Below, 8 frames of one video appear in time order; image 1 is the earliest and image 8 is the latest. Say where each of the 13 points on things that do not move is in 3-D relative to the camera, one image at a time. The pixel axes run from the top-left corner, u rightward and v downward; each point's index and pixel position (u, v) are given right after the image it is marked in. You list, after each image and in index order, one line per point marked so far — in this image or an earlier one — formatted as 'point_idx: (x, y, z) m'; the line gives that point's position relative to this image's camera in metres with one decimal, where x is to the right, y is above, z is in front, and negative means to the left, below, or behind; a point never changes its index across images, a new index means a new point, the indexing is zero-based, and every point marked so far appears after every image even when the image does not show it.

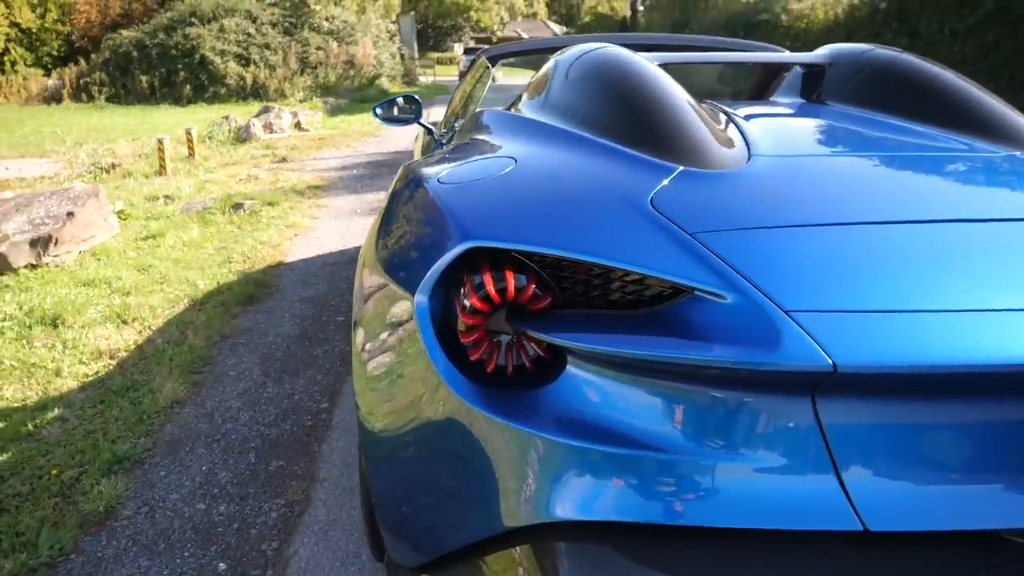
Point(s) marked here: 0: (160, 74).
0: (-7.2, +4.5, +17.4) m
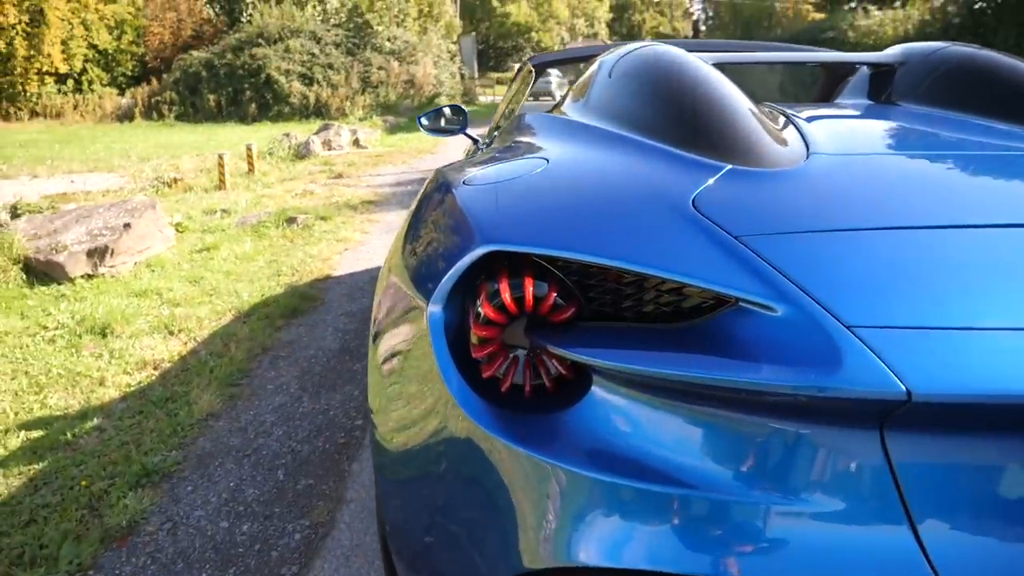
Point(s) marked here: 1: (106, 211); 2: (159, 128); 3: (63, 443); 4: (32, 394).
0: (-6.0, +4.2, +17.8) m
1: (-3.7, +0.7, +7.5) m
2: (-7.2, +3.3, +16.9) m
3: (-2.0, -0.7, +3.7) m
4: (-2.5, -0.6, +4.4) m
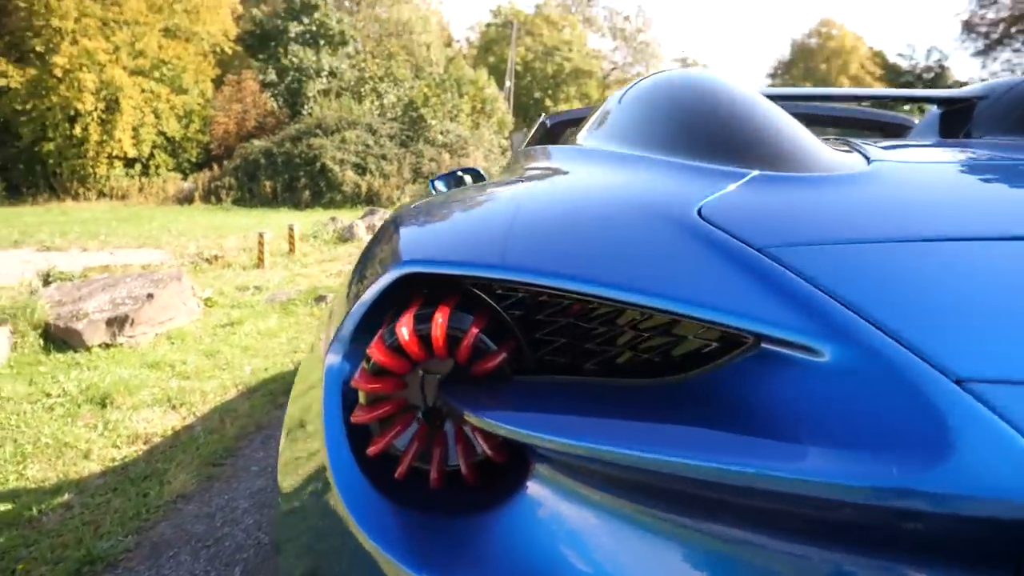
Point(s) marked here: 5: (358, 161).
0: (-5.0, +2.4, +18.1) m
1: (-3.4, +0.1, +7.4) m
2: (-6.3, +1.7, +17.2) m
3: (-2.0, -0.9, +3.3) m
4: (-2.5, -0.9, +4.1) m
5: (-3.4, +2.8, +18.2) m
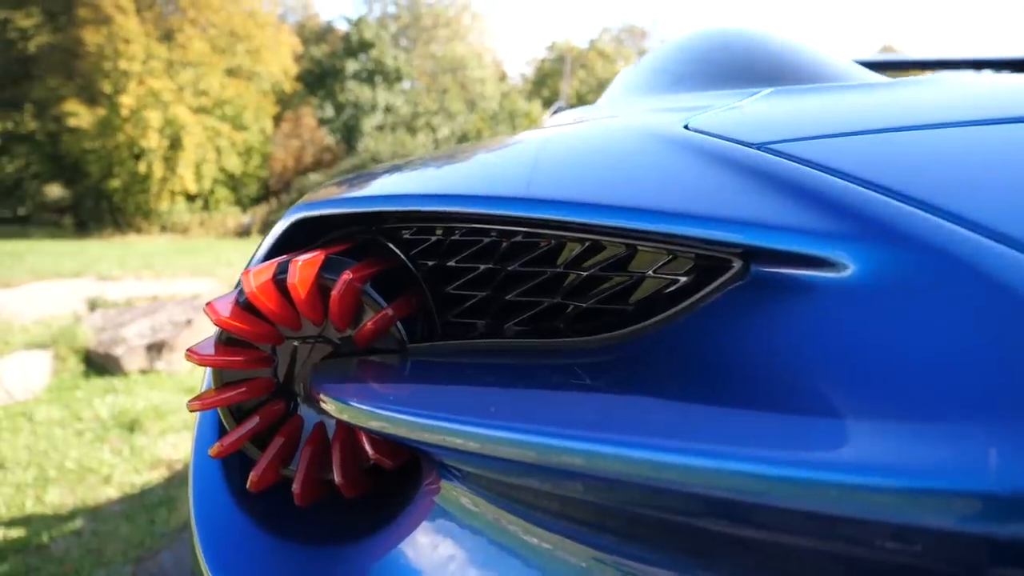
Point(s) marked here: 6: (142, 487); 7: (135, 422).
0: (-3.9, +1.8, +18.2) m
1: (-3.0, -0.2, +7.4) m
2: (-5.2, +1.1, +17.4) m
3: (-1.8, -1.0, +3.2) m
4: (-2.3, -1.0, +4.0) m
5: (-2.3, +2.2, +18.3) m
6: (-1.7, -0.9, +3.9) m
7: (-2.3, -0.8, +5.0) m
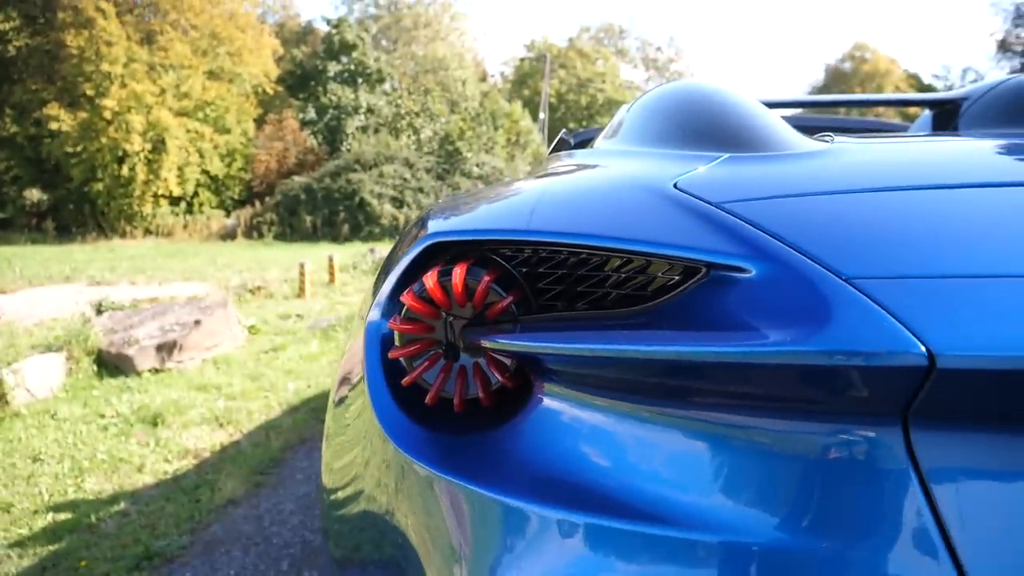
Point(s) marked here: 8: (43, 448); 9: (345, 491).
0: (-4.3, +1.8, +18.5) m
1: (-3.1, -0.2, +7.7) m
2: (-5.5, +1.0, +17.6) m
3: (-1.8, -1.0, +3.5) m
4: (-2.3, -1.0, +4.3) m
5: (-2.6, +2.2, +18.6) m
6: (-1.7, -0.9, +4.2) m
7: (-2.3, -0.8, +5.3) m
8: (-2.7, -0.9, +4.8) m
9: (-0.3, -0.3, +1.3) m
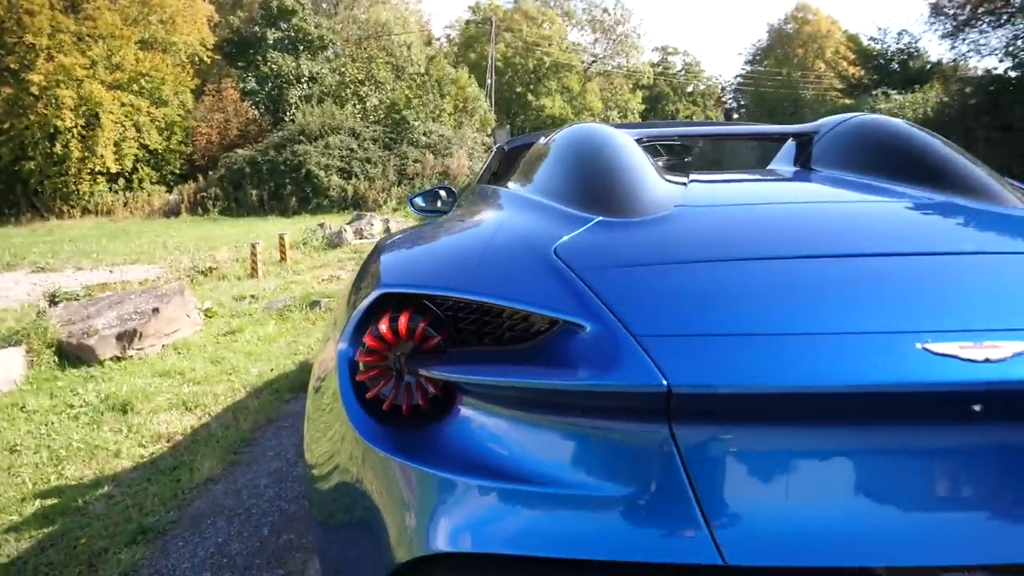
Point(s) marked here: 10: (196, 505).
0: (-5.5, +2.3, +18.6) m
1: (-3.6, -0.1, +7.9) m
2: (-6.7, +1.5, +17.6) m
3: (-2.0, -1.0, +3.9) m
4: (-2.6, -1.0, +4.6) m
5: (-3.8, +2.7, +18.7) m
6: (-2.0, -0.9, +4.5) m
7: (-2.6, -0.8, +5.6) m
8: (-3.0, -0.9, +5.1) m
9: (-0.4, -0.4, +1.7) m
10: (-1.3, -0.9, +3.5) m
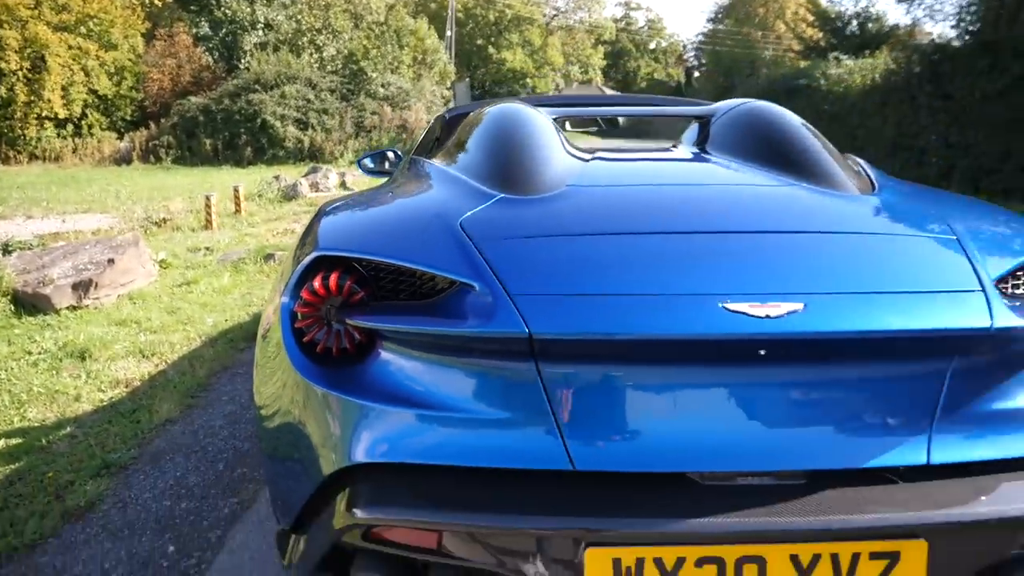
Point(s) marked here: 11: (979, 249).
0: (-6.4, +3.4, +18.4) m
1: (-4.1, +0.4, +8.0) m
2: (-7.6, +2.5, +17.5) m
3: (-2.4, -0.8, +4.1) m
4: (-2.9, -0.7, +4.8) m
5: (-4.8, +3.8, +18.6) m
6: (-2.3, -0.7, +4.8) m
7: (-3.0, -0.4, +5.8) m
8: (-3.4, -0.6, +5.3) m
9: (-0.6, -0.3, +2.0) m
10: (-1.6, -0.7, +3.7) m
11: (+0.9, +0.1, +1.7) m
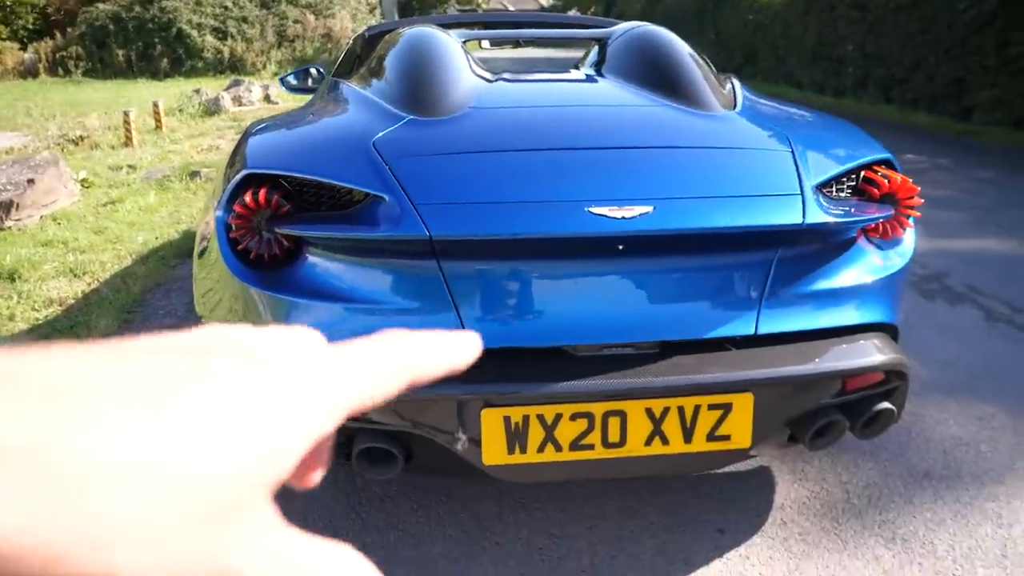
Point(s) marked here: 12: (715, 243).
0: (-8.0, +5.1, +17.7) m
1: (-4.8, +1.2, +7.9) m
2: (-9.1, +4.1, +16.8) m
3: (-2.7, -0.4, +4.2) m
4: (-3.3, -0.2, +4.9) m
5: (-6.4, +5.6, +18.0) m
6: (-2.8, -0.2, +4.9) m
7: (-3.5, +0.1, +5.9) m
8: (-3.9, -0.1, +5.3) m
9: (-0.8, -0.1, +2.2) m
10: (-2.0, -0.3, +3.9) m
11: (+0.7, +0.3, +2.0) m
12: (+0.4, +0.1, +1.8) m
